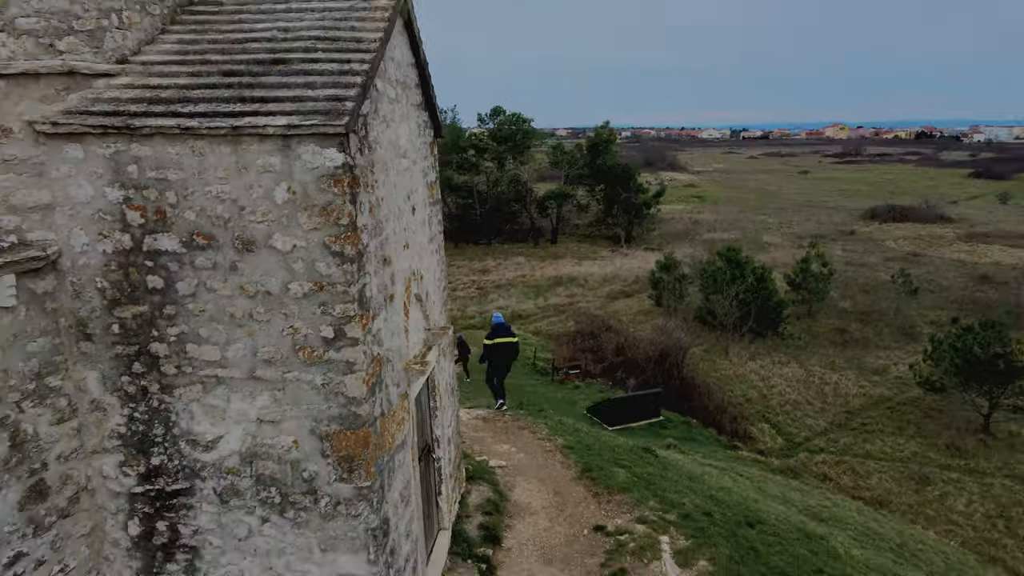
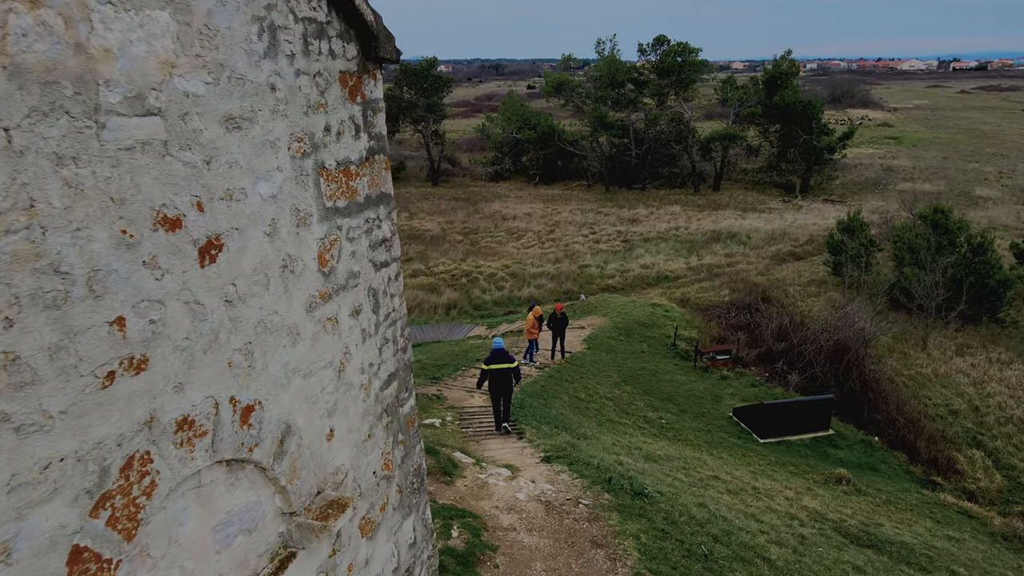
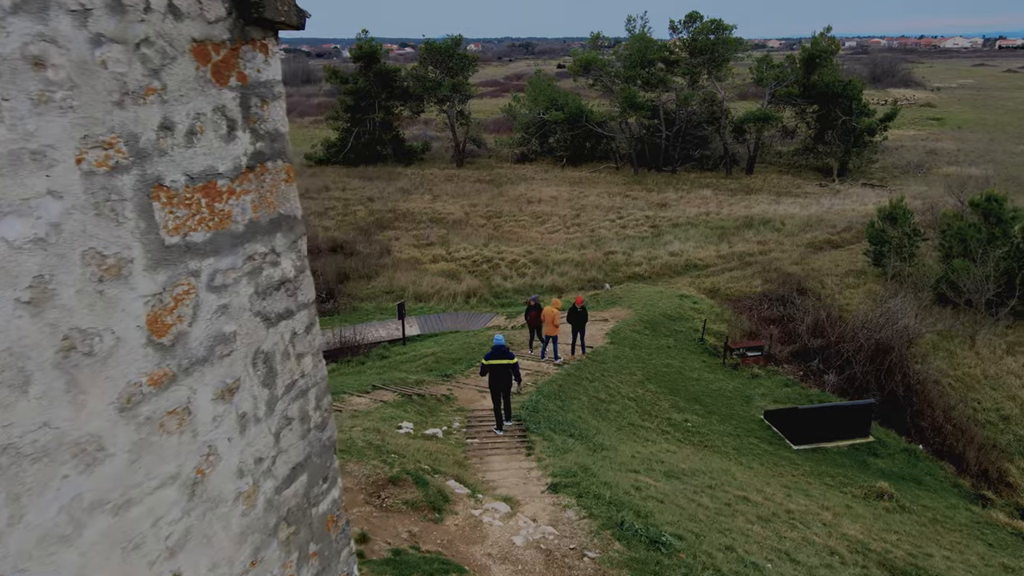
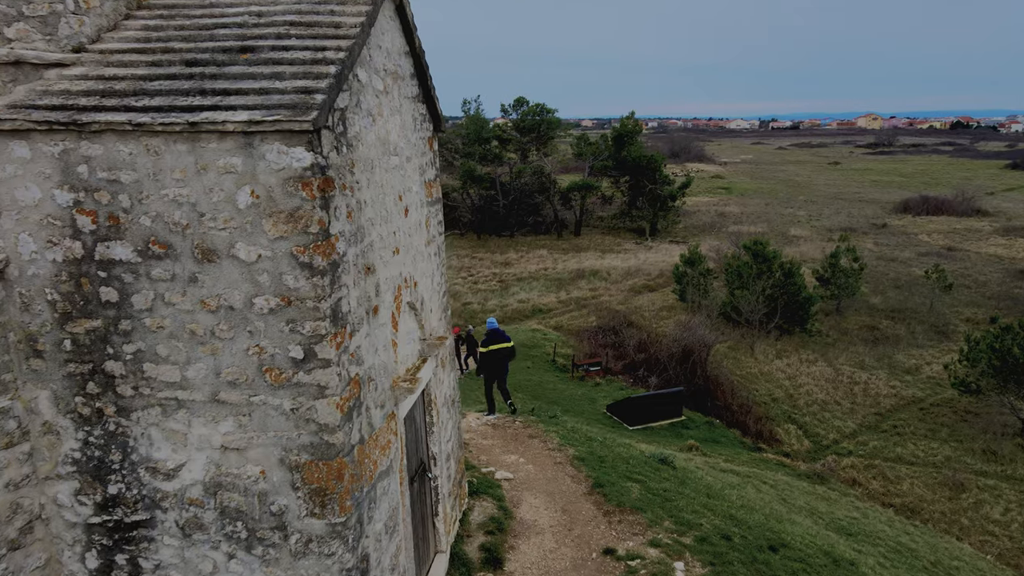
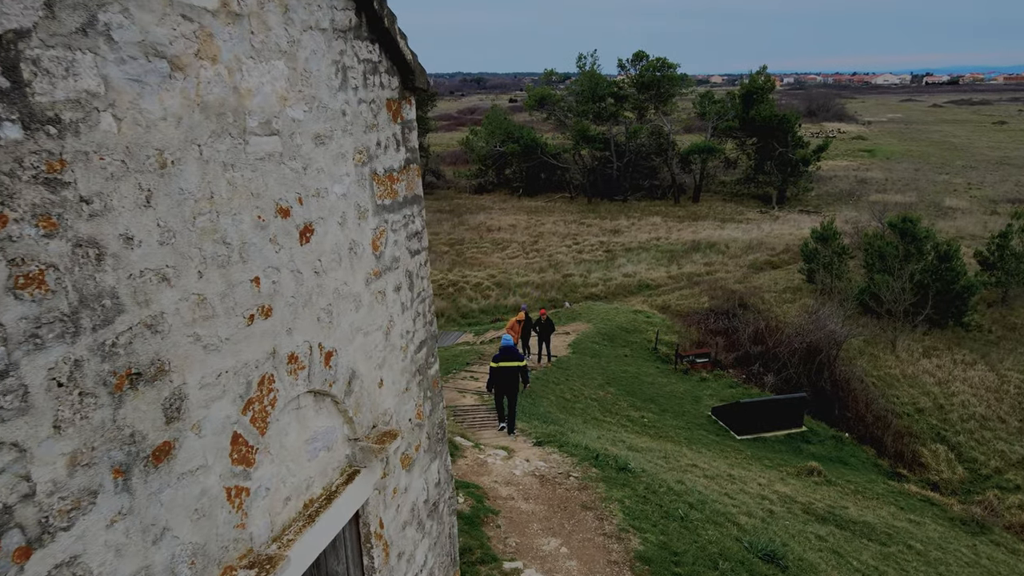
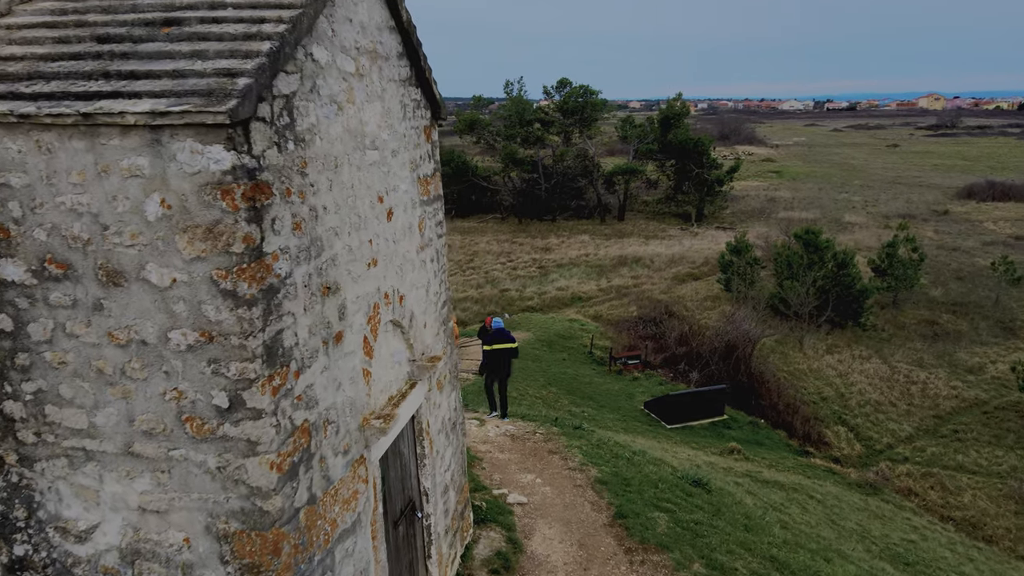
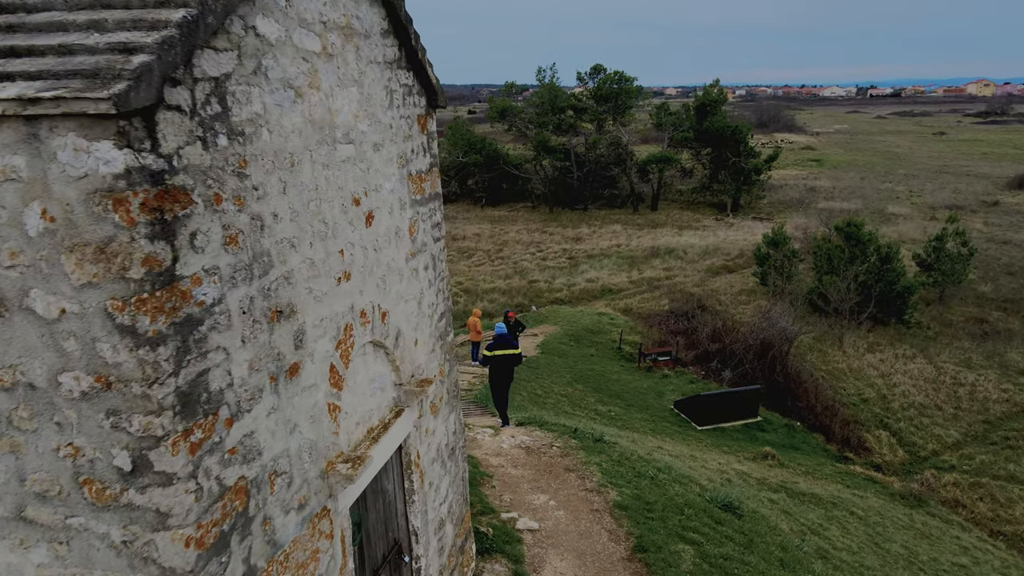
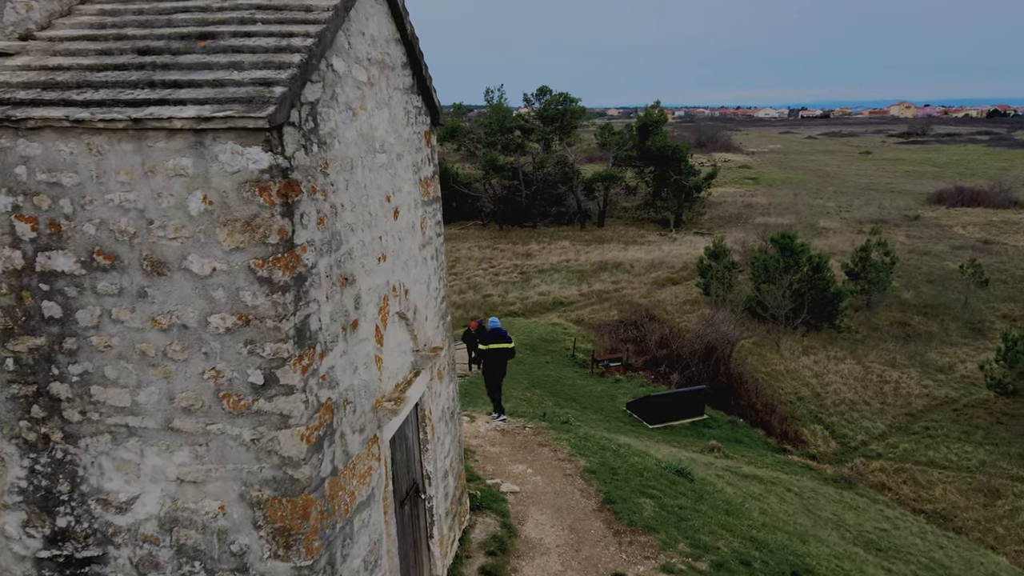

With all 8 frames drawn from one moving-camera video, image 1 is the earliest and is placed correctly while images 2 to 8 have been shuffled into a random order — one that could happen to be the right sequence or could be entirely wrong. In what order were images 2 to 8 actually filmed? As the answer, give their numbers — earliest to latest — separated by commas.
4, 8, 6, 7, 5, 2, 3
